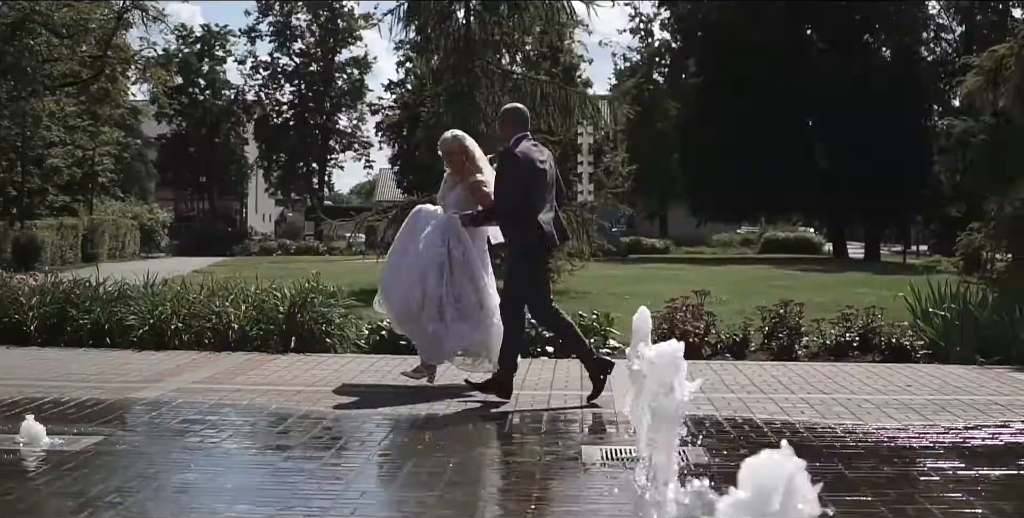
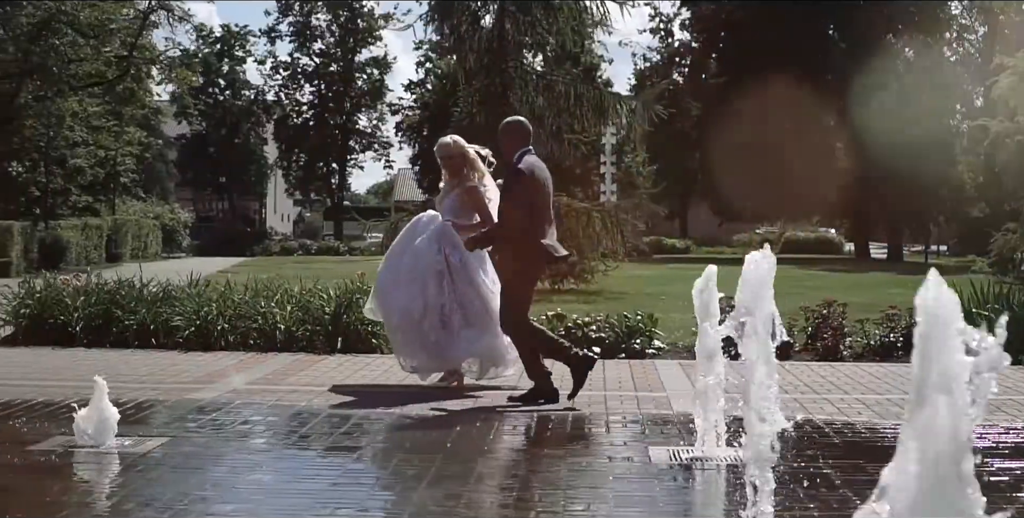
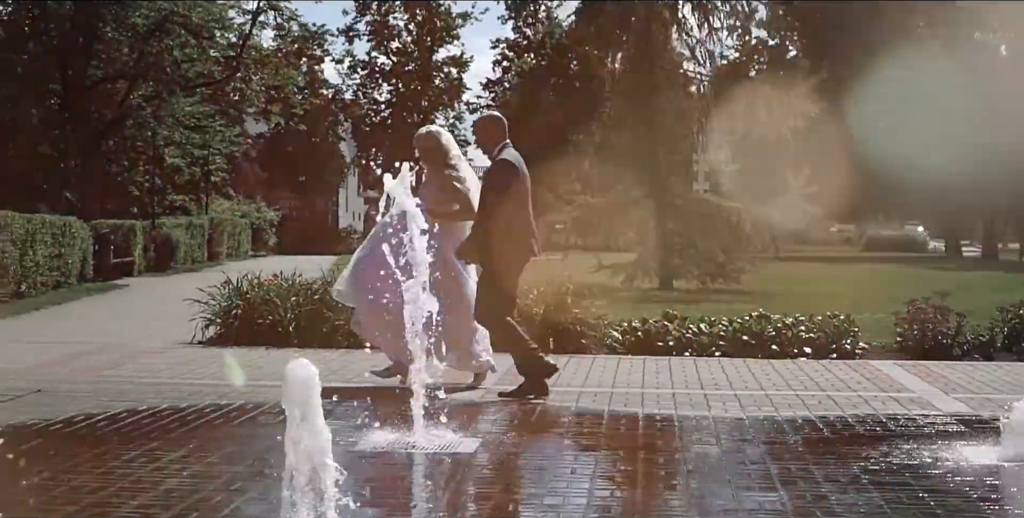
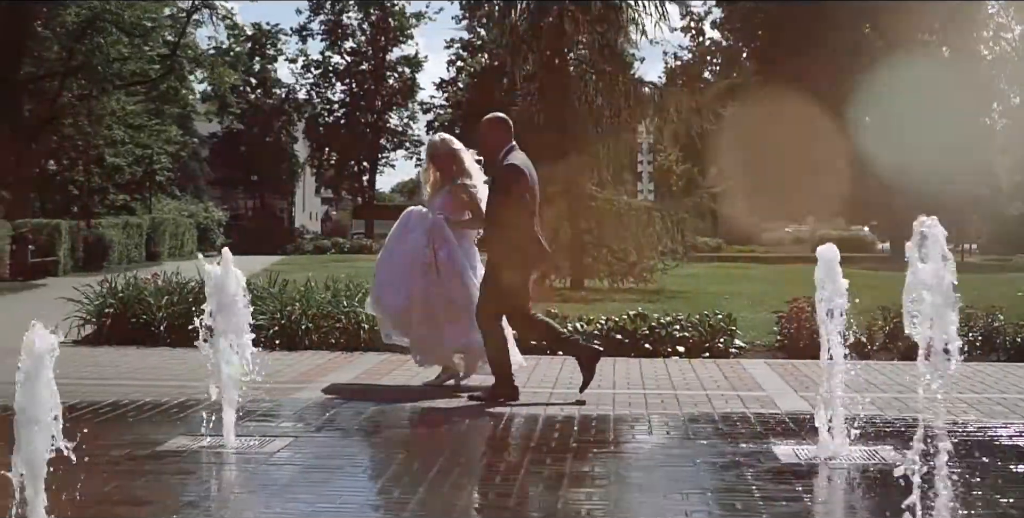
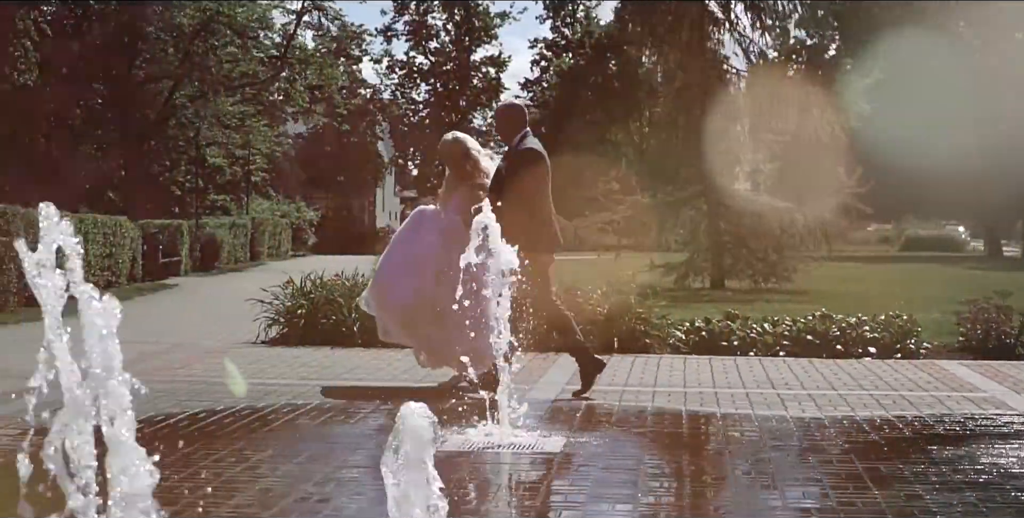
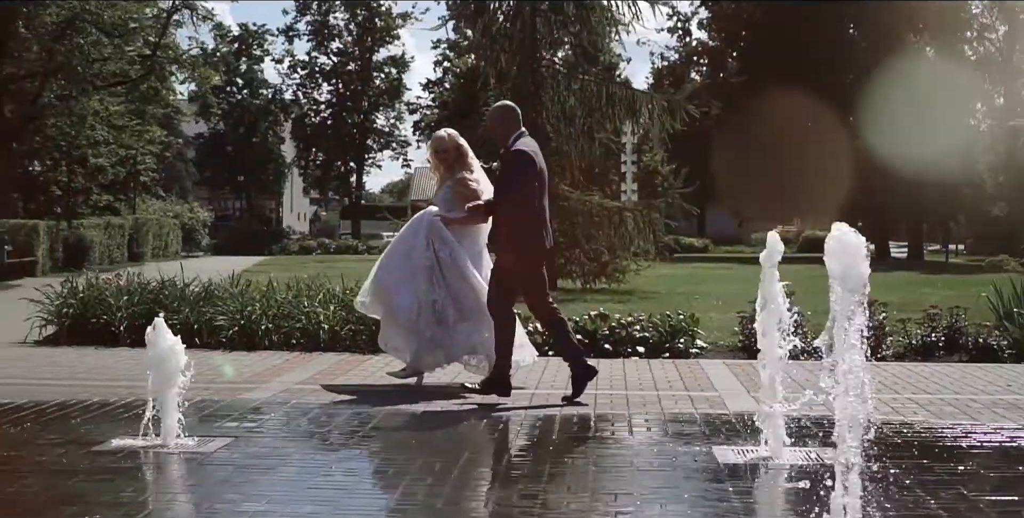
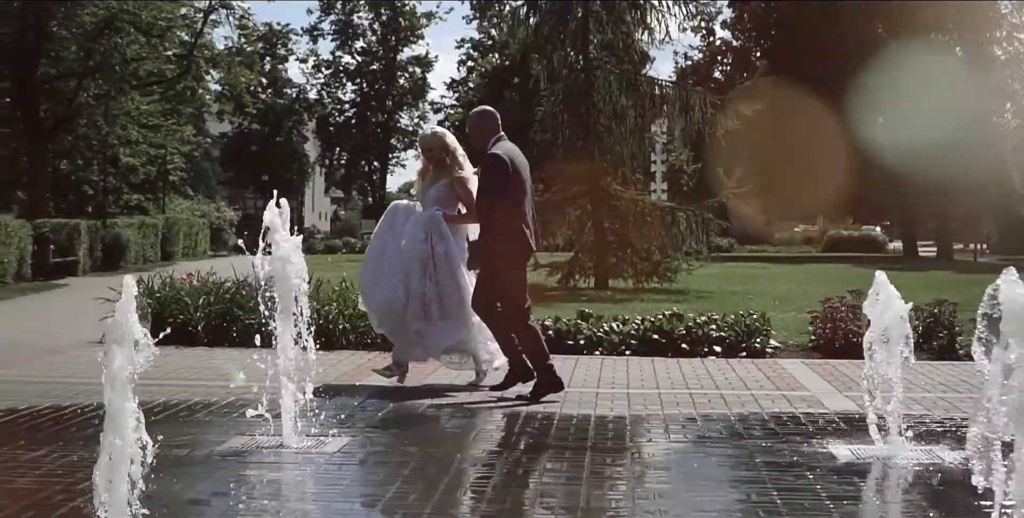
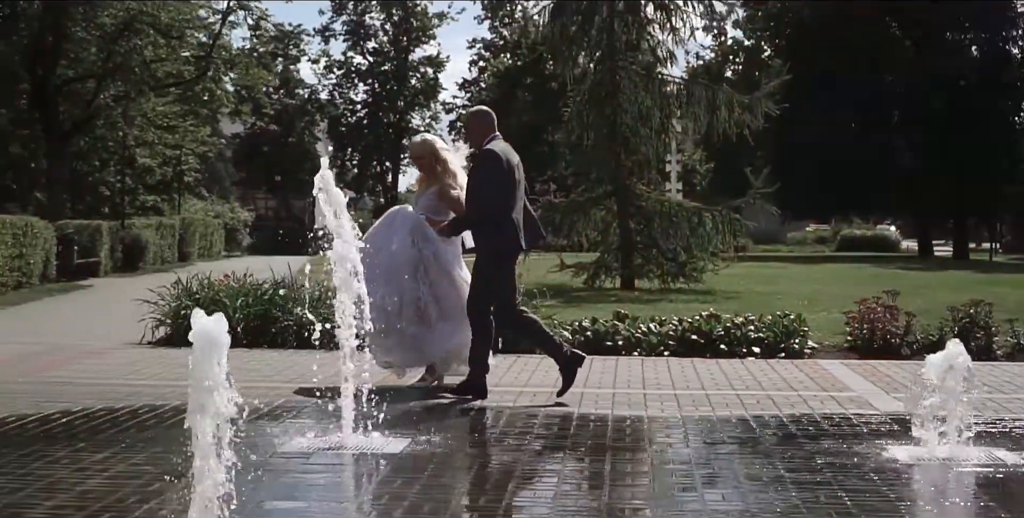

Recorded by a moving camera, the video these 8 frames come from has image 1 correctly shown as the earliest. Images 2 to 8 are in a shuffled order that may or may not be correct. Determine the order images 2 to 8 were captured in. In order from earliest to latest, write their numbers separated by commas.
2, 6, 4, 7, 8, 3, 5
